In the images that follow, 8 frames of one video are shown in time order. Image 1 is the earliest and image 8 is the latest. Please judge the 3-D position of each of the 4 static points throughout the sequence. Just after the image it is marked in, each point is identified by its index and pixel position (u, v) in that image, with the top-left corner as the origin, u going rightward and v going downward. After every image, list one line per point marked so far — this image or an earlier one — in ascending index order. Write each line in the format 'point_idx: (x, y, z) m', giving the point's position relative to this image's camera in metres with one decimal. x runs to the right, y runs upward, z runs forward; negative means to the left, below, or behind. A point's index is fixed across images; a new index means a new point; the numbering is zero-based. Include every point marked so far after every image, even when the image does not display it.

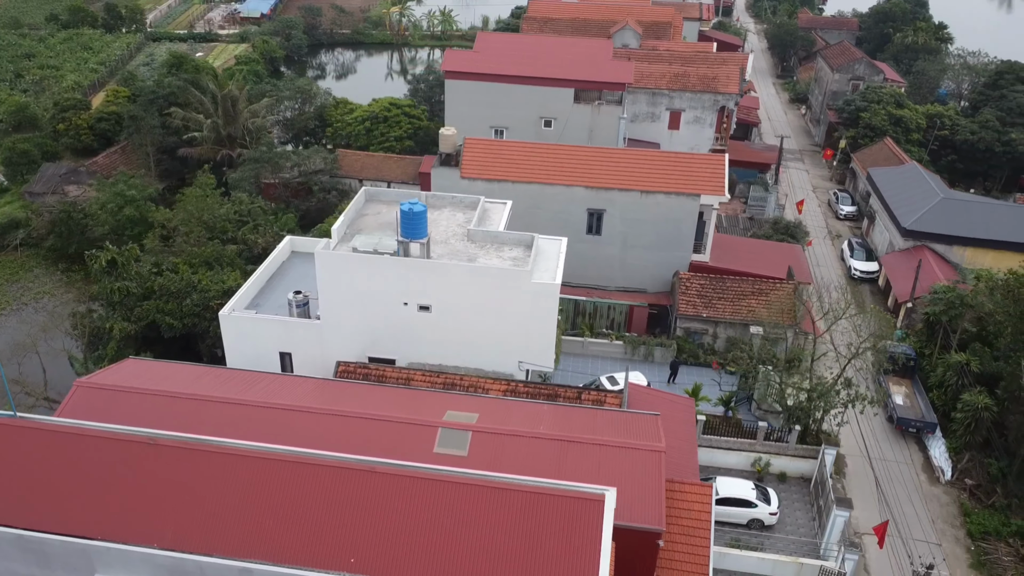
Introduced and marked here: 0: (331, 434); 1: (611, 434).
0: (-3.3, -2.7, +14.8) m
1: (+1.9, -2.7, +15.0) m
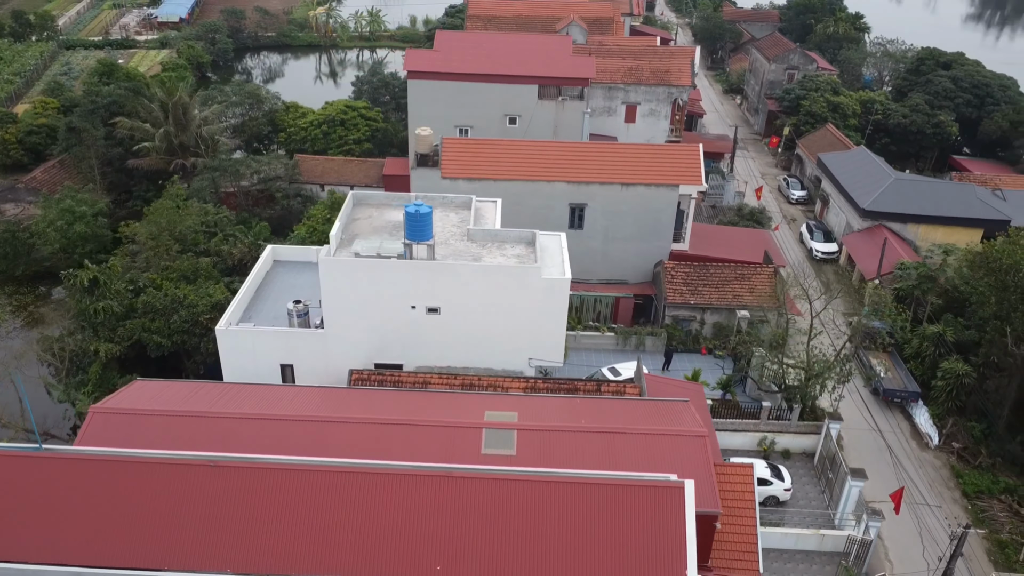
0: (-2.4, -2.8, +14.5) m
1: (+2.7, -2.6, +15.2) m
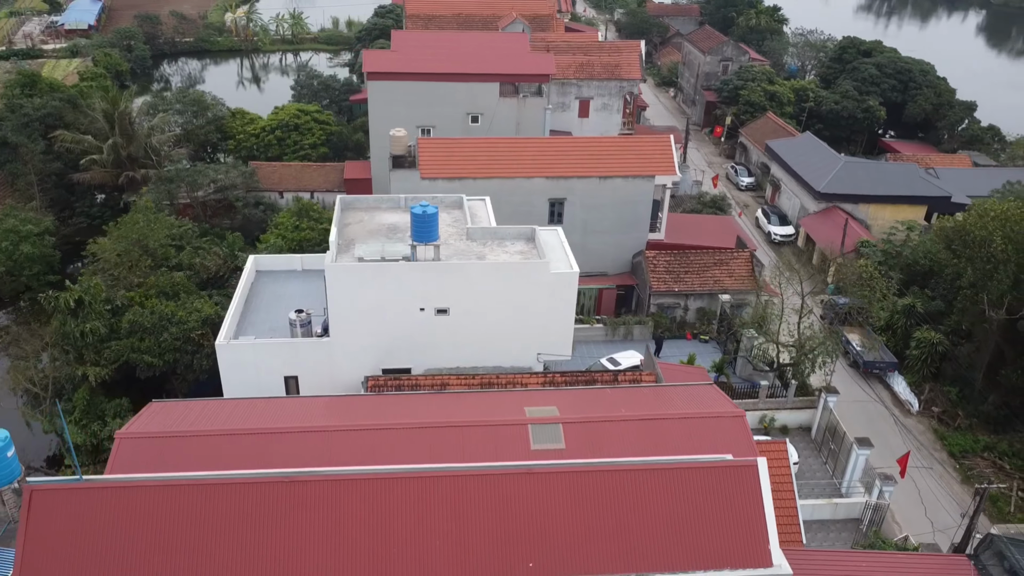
0: (-1.6, -2.8, +14.3) m
1: (+3.4, -2.3, +15.6) m
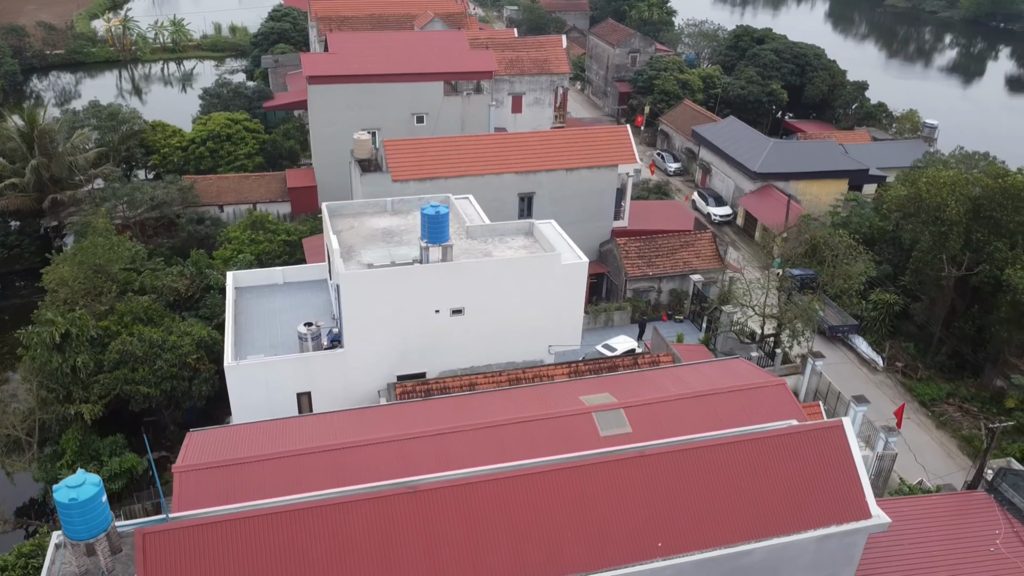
0: (-0.3, -2.8, +14.2) m
1: (+4.4, -1.9, +16.2) m
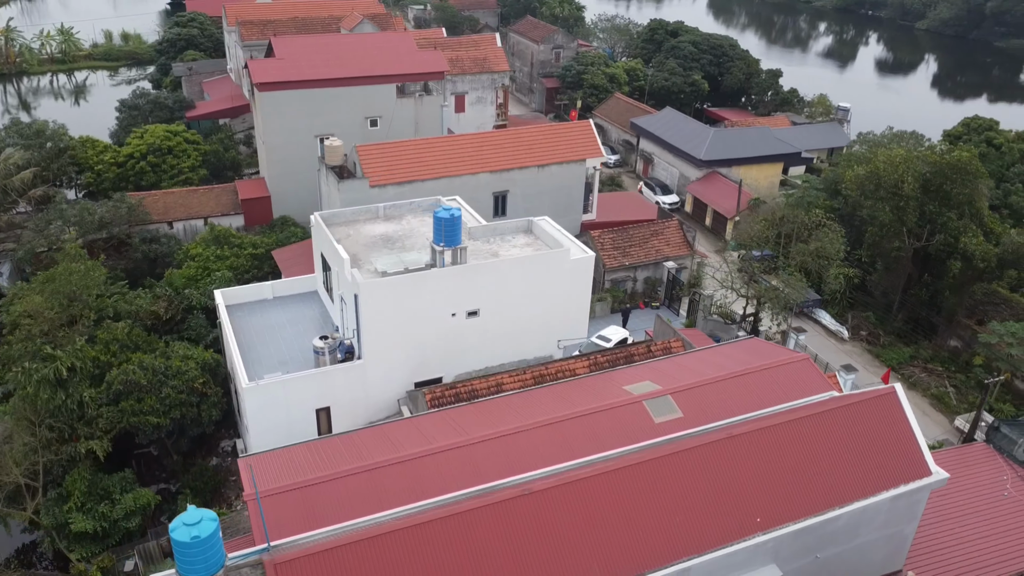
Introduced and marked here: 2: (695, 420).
0: (+0.9, -2.7, +14.3) m
1: (+5.2, -1.5, +16.9) m
2: (+3.4, -2.5, +15.0) m
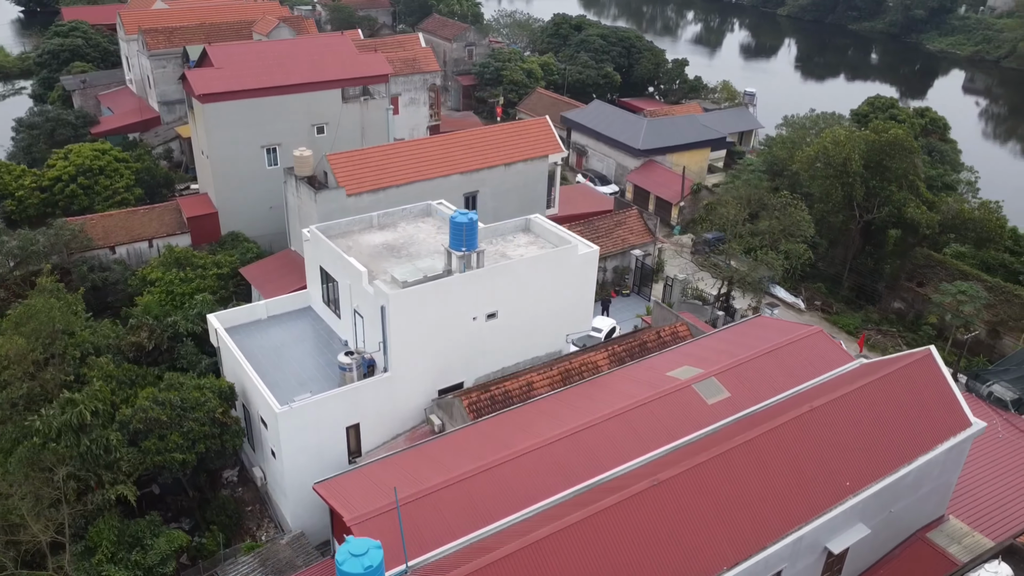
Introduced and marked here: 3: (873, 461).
0: (+2.1, -2.6, +14.7) m
1: (+5.9, -1.1, +17.9) m
2: (+4.5, -2.2, +15.8) m
3: (+5.9, -2.9, +13.2) m
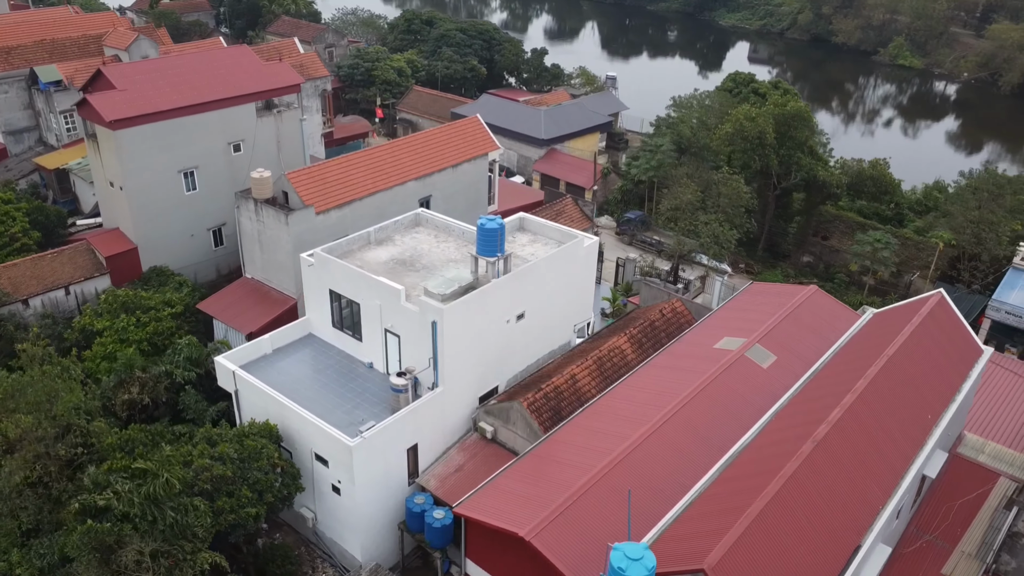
0: (+4.0, -2.3, +15.8) m
1: (+6.7, -0.3, +19.7) m
2: (+6.0, -1.5, +17.3) m
3: (+8.0, -2.0, +15.2) m
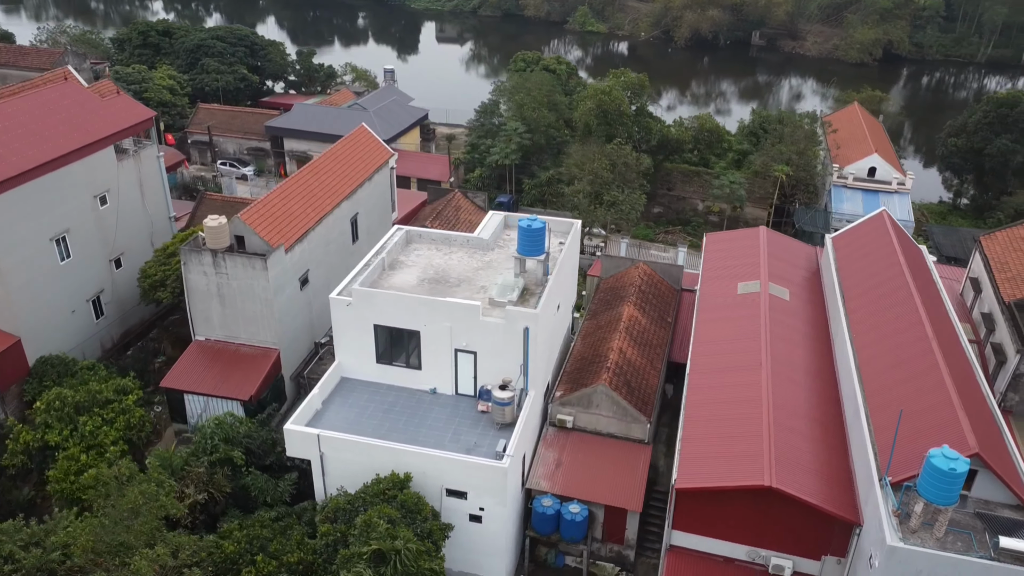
0: (+6.2, -1.2, +18.3) m
1: (+6.7, +1.3, +22.8) m
2: (+7.3, 0.0, +20.4) m
3: (+10.0, 0.0, +19.2) m
